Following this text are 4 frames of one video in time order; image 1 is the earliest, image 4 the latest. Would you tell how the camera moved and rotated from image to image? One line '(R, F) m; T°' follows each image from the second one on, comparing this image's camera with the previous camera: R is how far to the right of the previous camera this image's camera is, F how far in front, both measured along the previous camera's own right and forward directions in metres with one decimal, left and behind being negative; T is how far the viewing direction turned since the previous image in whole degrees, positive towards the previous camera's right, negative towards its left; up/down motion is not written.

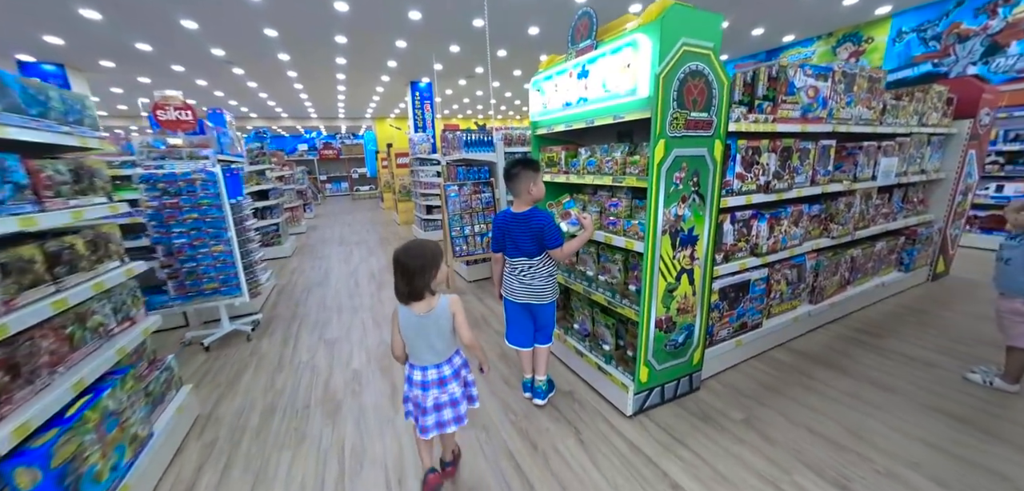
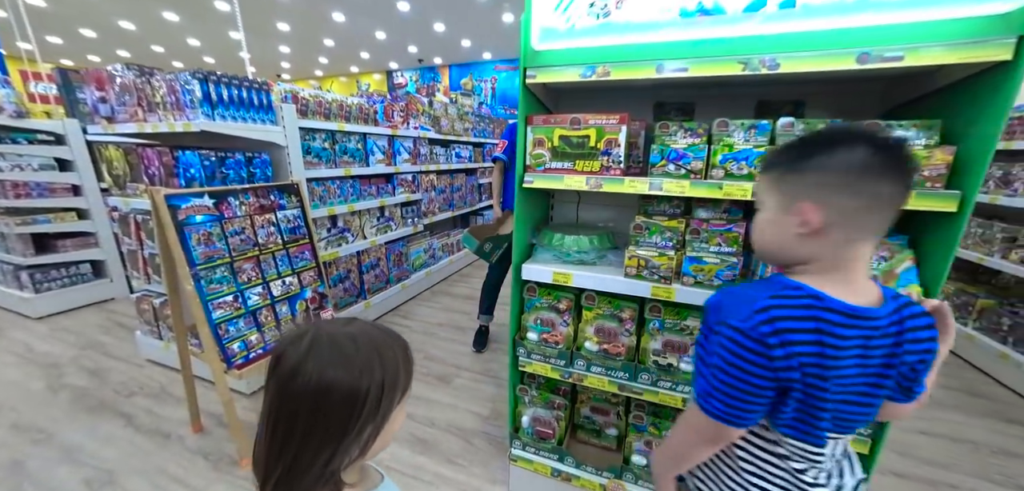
(-0.7, +1.8) m; +43°
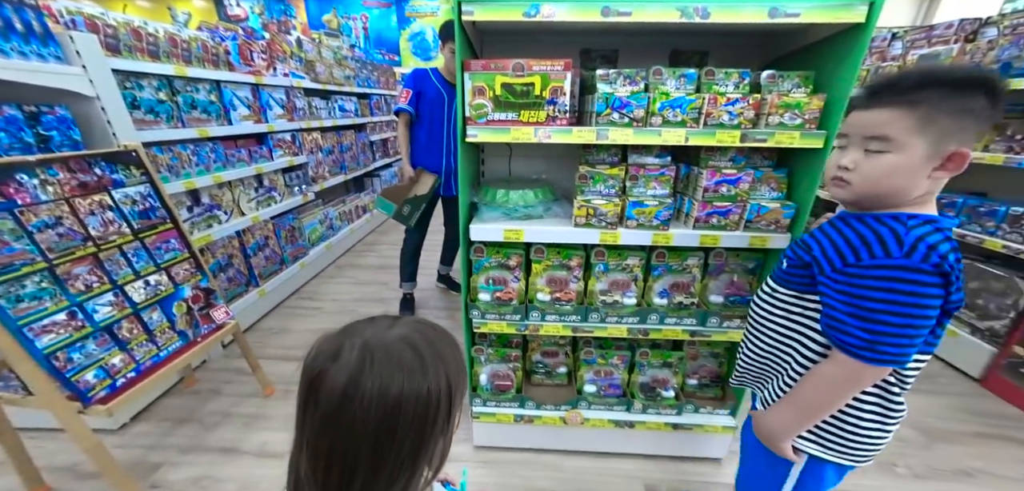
(-0.2, +0.1) m; +17°
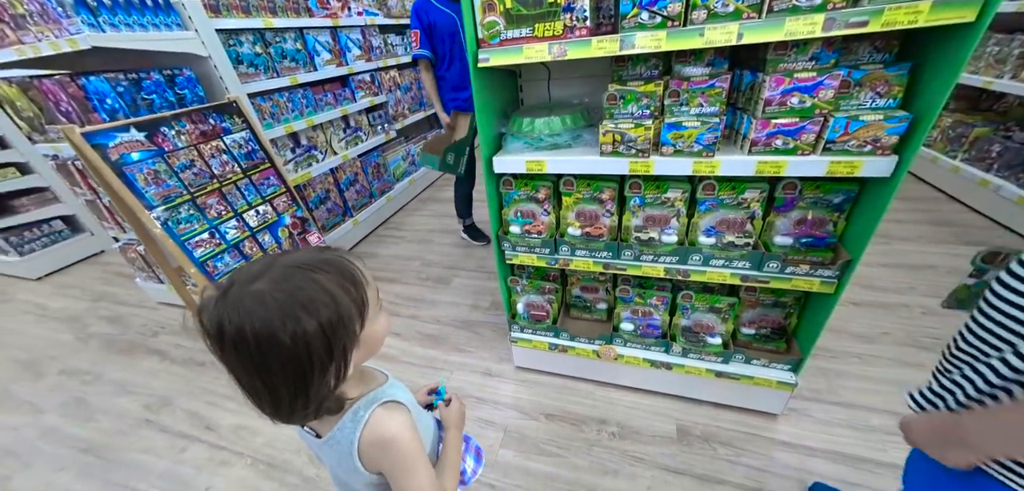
(+0.3, +0.1) m; -16°
